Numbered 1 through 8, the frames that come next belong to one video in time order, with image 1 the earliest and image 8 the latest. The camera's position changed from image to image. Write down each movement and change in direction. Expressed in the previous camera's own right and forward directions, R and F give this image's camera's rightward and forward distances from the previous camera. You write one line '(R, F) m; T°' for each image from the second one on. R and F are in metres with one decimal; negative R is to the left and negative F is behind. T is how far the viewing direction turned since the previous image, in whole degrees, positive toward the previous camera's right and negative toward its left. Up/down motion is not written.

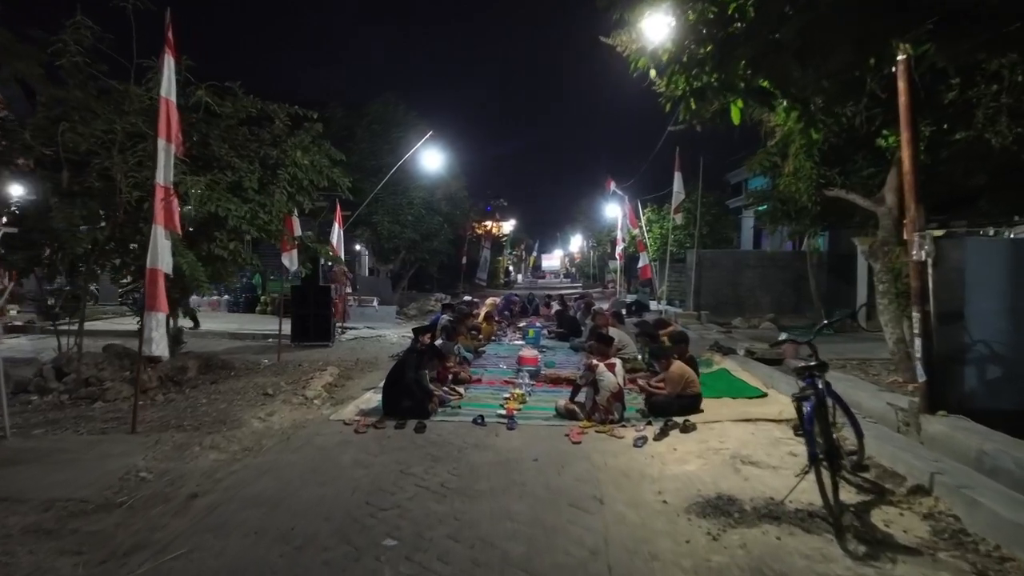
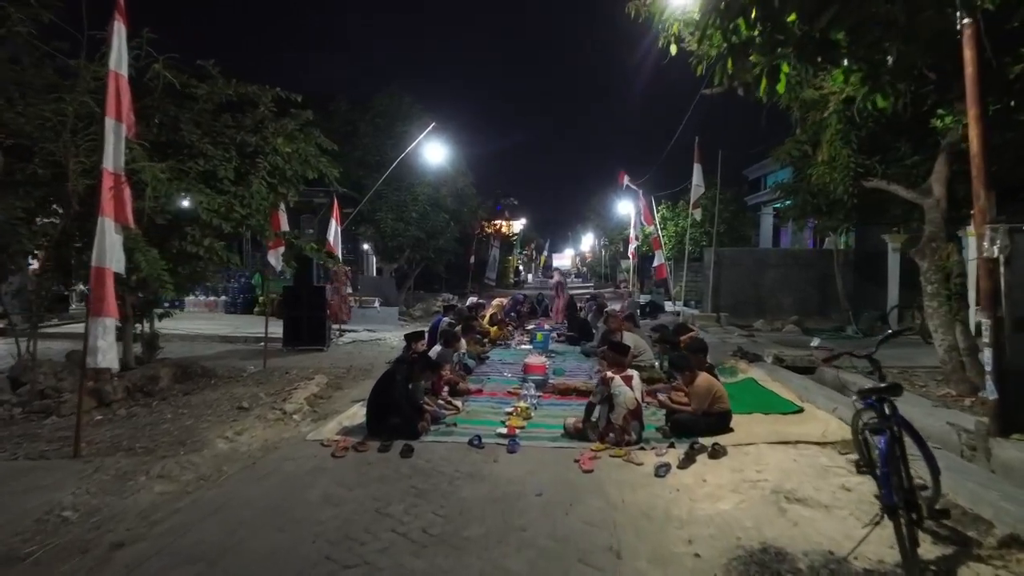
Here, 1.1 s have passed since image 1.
(+0.1, +1.1) m; -1°
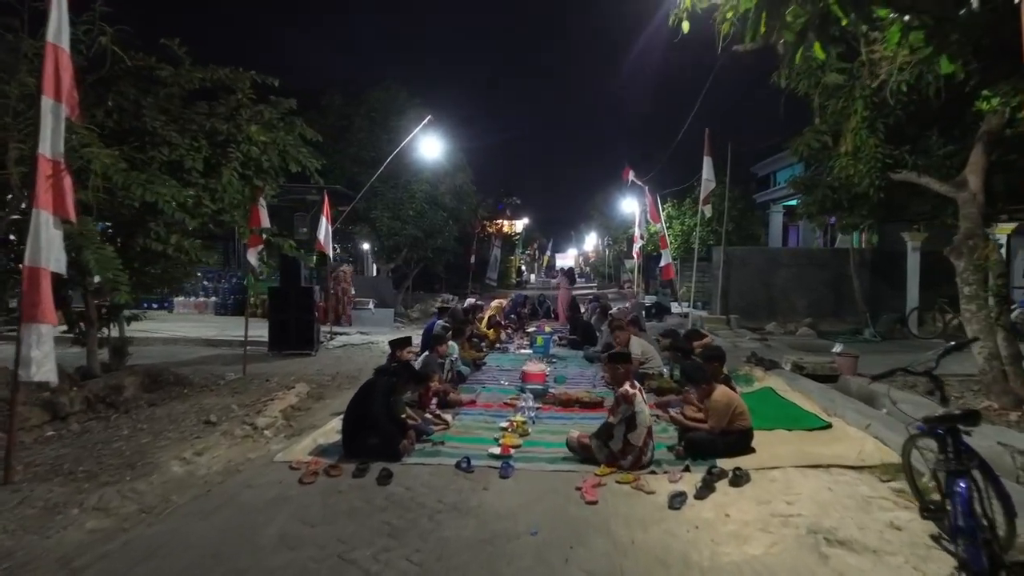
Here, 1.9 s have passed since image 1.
(+0.1, +0.9) m; 0°
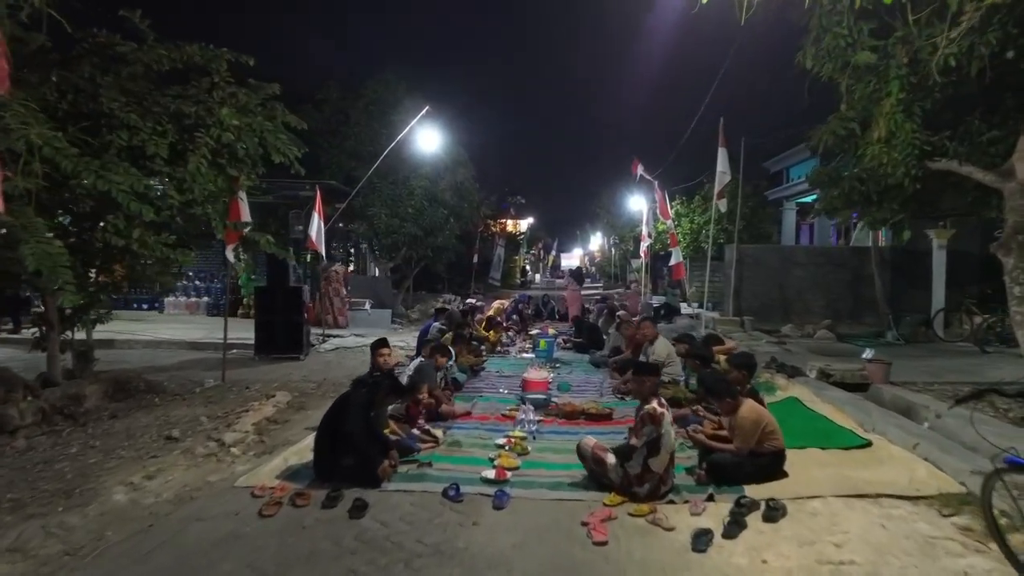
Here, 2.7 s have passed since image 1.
(+0.1, +0.9) m; 0°
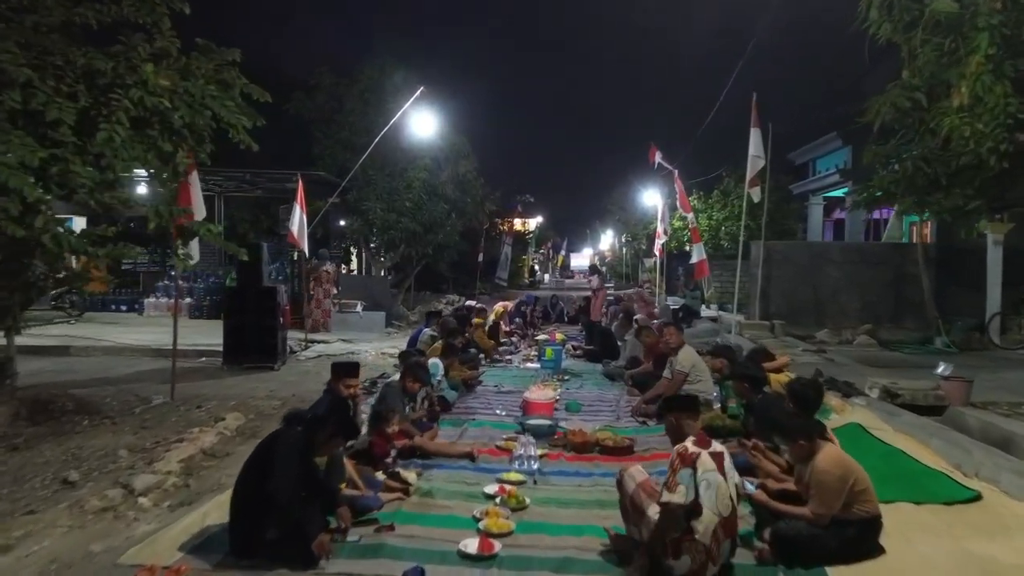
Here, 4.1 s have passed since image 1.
(+0.1, +1.6) m; -1°
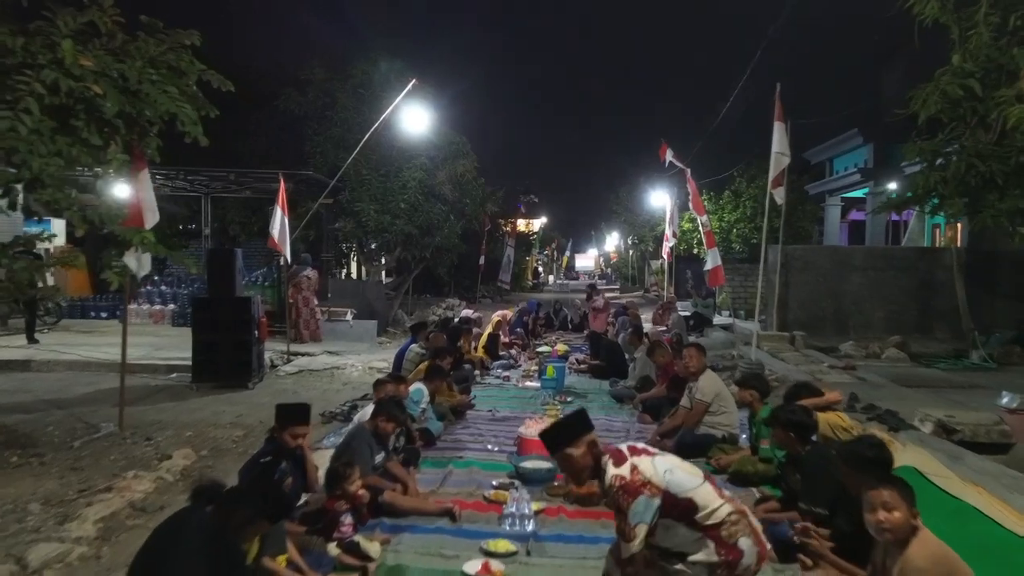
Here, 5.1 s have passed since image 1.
(+0.1, +1.1) m; 0°
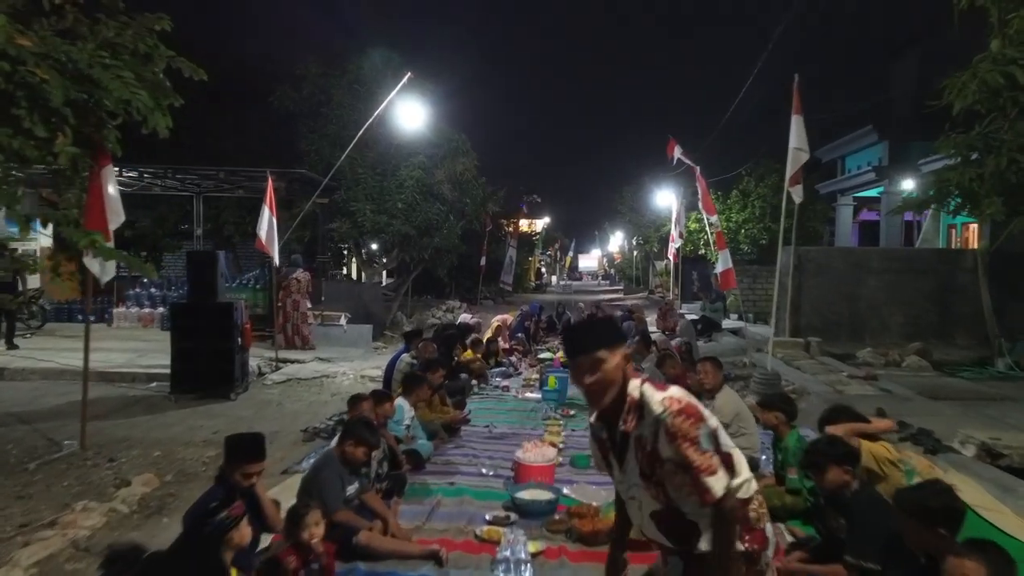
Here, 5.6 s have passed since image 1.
(+0.1, +0.7) m; 0°
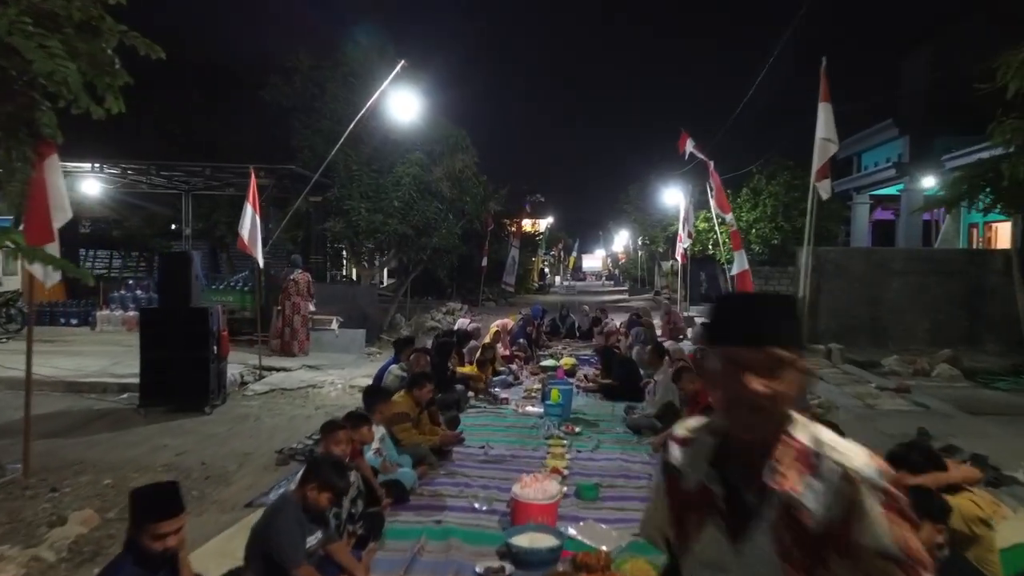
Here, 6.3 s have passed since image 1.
(+0.1, +0.8) m; 0°
